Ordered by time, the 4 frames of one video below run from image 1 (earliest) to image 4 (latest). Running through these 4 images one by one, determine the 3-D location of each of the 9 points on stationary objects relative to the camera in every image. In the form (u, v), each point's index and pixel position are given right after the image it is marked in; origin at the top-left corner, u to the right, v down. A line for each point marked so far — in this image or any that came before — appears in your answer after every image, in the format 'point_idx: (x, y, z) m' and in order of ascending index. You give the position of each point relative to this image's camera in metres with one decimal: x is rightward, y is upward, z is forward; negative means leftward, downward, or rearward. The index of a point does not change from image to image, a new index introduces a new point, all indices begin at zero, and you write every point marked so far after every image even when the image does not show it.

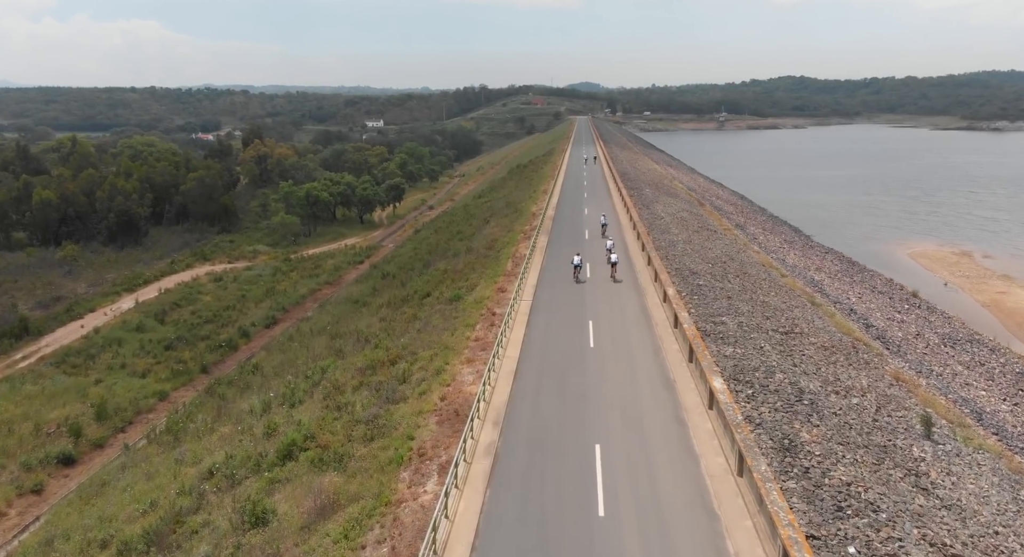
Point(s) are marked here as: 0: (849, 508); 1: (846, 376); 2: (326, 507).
0: (+5.4, -3.7, +10.8) m
1: (+9.0, -2.6, +18.2) m
2: (-3.2, -3.9, +11.5) m
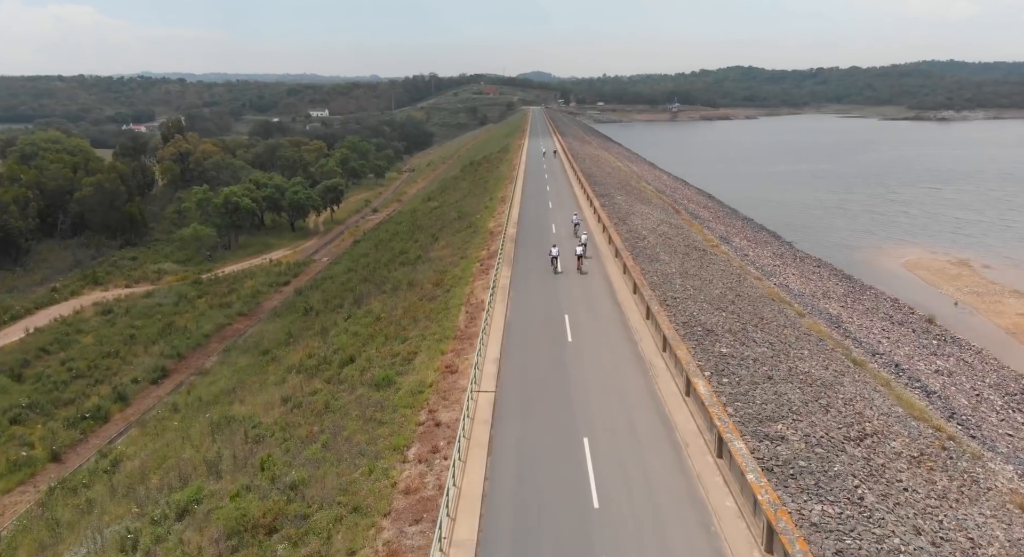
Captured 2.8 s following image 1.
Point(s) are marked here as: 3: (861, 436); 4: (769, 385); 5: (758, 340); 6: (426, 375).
0: (+5.1, -5.6, +4.3) m
1: (+8.2, -4.4, +11.9) m
2: (-3.5, -6.0, +4.4) m
3: (+7.5, -3.4, +14.6) m
4: (+5.9, -2.5, +15.8) m
5: (+7.2, -1.8, +19.6) m
6: (-2.1, -2.4, +16.5) m
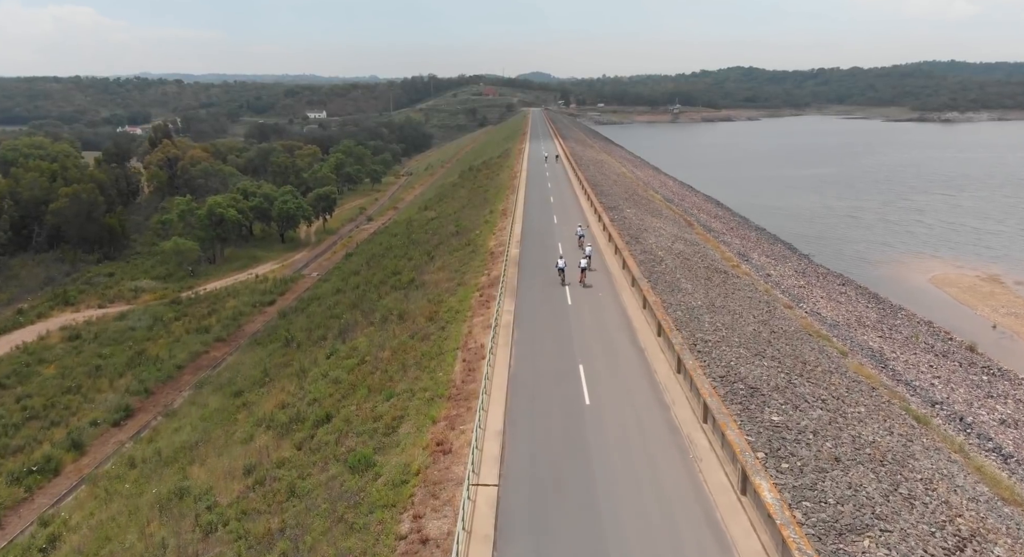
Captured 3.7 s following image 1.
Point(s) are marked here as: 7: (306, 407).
0: (+5.3, -6.8, +1.2) m
1: (+8.4, -5.6, +8.8) m
2: (-3.4, -7.1, +1.4) m
3: (+7.7, -4.5, +11.6) m
4: (+6.1, -3.7, +12.8) m
5: (+7.3, -3.0, +16.6) m
6: (-1.9, -3.5, +13.5) m
7: (-5.8, -3.7, +19.2) m
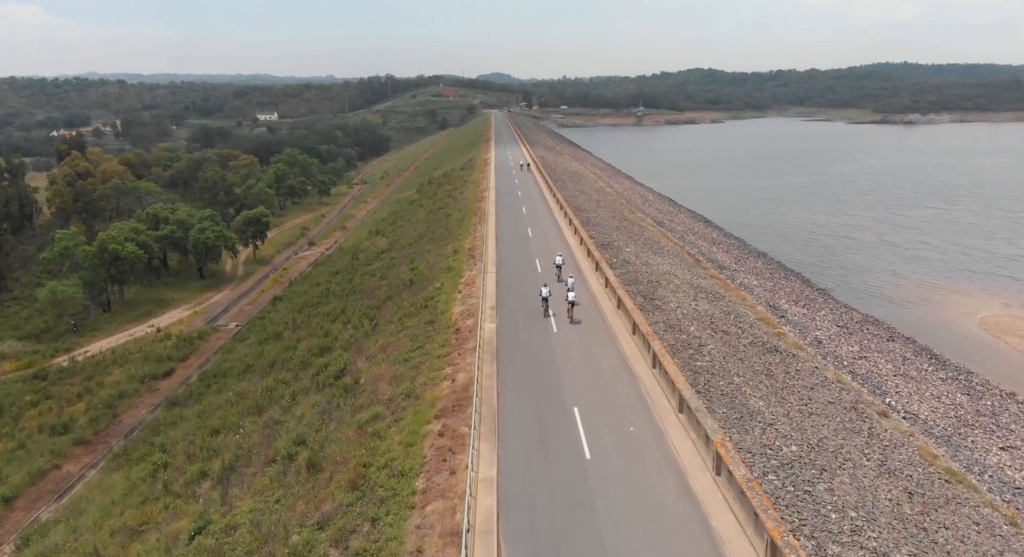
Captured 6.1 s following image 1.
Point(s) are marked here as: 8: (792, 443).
0: (+6.1, -9.5, -7.3) m
1: (+8.8, -8.3, +0.5) m
2: (-2.5, -10.0, -7.6) m
3: (+7.9, -7.2, +3.2) m
4: (+6.2, -6.4, +4.3) m
5: (+7.2, -5.7, +8.2) m
6: (-1.8, -6.4, +4.6) m
7: (-6.0, -6.6, +10.0) m
8: (+6.1, -3.6, +14.8) m
